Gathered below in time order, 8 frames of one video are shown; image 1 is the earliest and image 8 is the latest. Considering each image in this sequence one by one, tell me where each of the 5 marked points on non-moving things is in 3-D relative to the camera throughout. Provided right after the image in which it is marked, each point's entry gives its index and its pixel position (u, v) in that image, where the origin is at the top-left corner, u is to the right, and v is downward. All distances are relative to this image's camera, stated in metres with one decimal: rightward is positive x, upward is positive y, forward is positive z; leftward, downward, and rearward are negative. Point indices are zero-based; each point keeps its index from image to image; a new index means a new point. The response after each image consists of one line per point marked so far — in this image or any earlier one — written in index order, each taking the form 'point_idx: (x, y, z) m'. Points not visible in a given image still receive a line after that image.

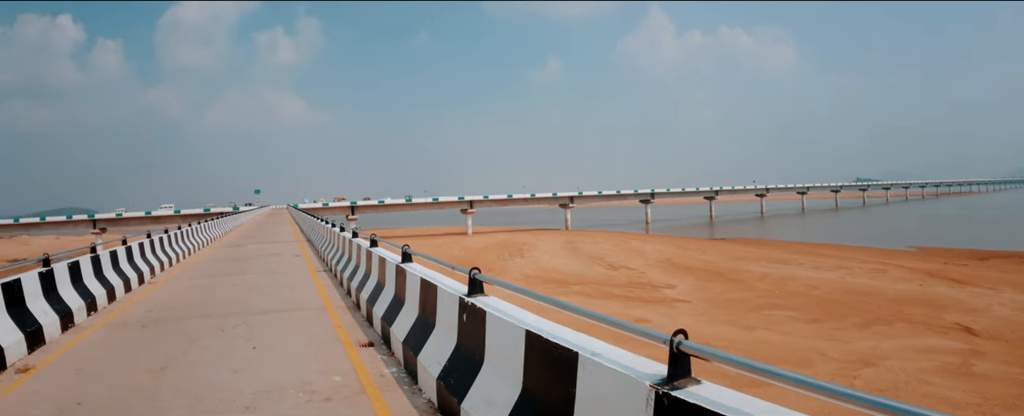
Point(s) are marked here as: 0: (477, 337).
0: (-0.4, -1.3, +5.8) m
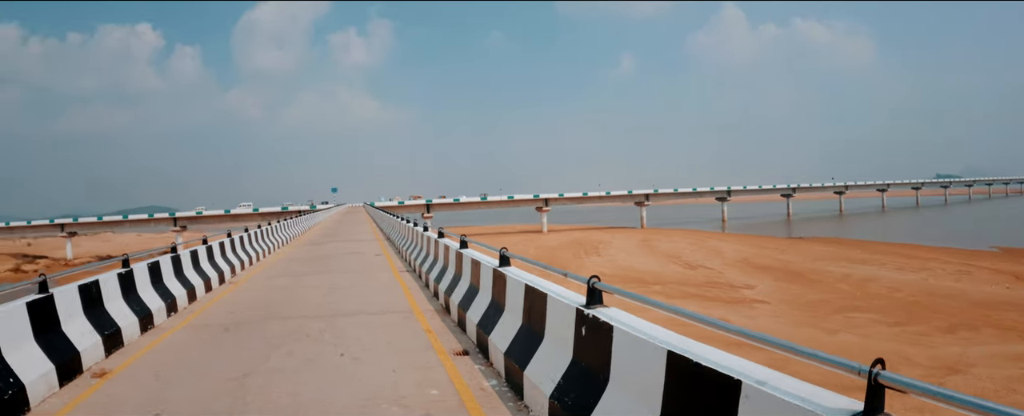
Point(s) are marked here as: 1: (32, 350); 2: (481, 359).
0: (+0.7, -1.2, +4.8) m
1: (-4.0, -1.2, +4.8) m
2: (-0.4, -1.7, +6.5) m
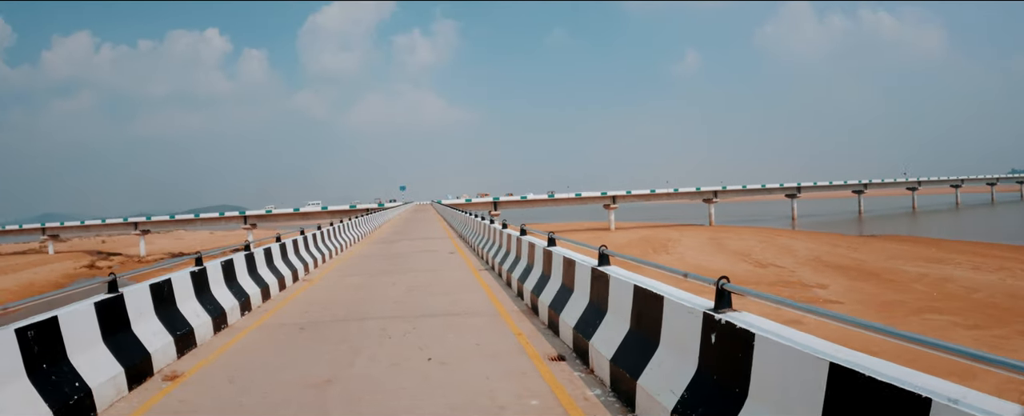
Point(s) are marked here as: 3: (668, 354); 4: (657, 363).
0: (+1.6, -1.1, +4.0) m
1: (-3.1, -1.1, +4.4) m
2: (+0.7, -1.6, +5.8) m
3: (+1.3, -1.2, +4.6) m
4: (+1.2, -1.3, +4.7) m
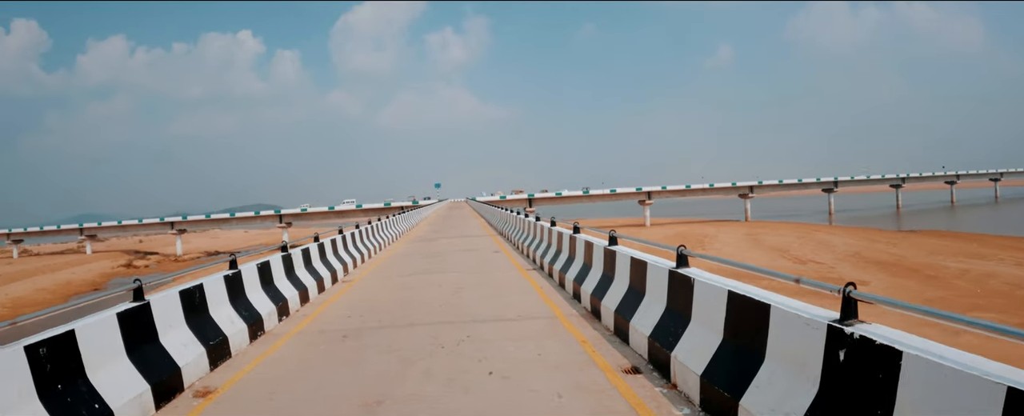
0: (+2.1, -1.0, +3.2) m
1: (-2.6, -1.1, +3.8) m
2: (+1.3, -1.5, +5.0) m
3: (+1.8, -1.1, +3.9) m
4: (+1.7, -1.2, +4.0) m
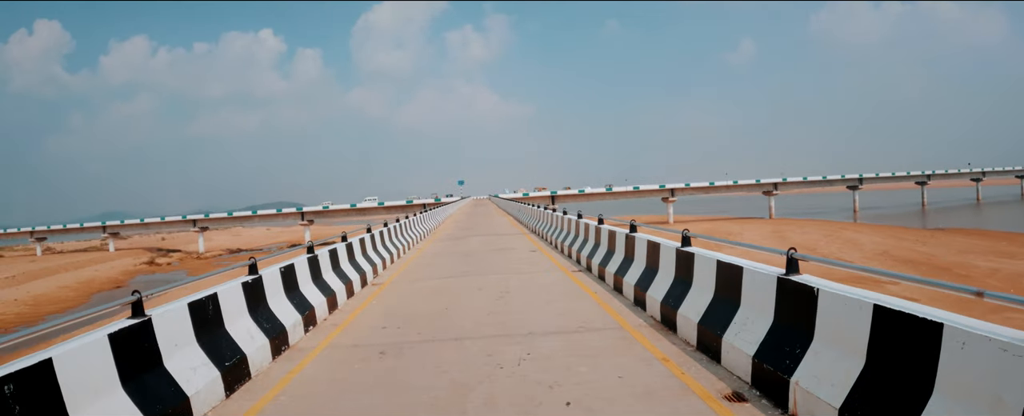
0: (+2.5, -1.0, +2.6) m
1: (-2.1, -1.0, +3.3) m
2: (+1.7, -1.5, +4.4) m
3: (+2.2, -1.1, +3.2) m
4: (+2.2, -1.2, +3.3) m
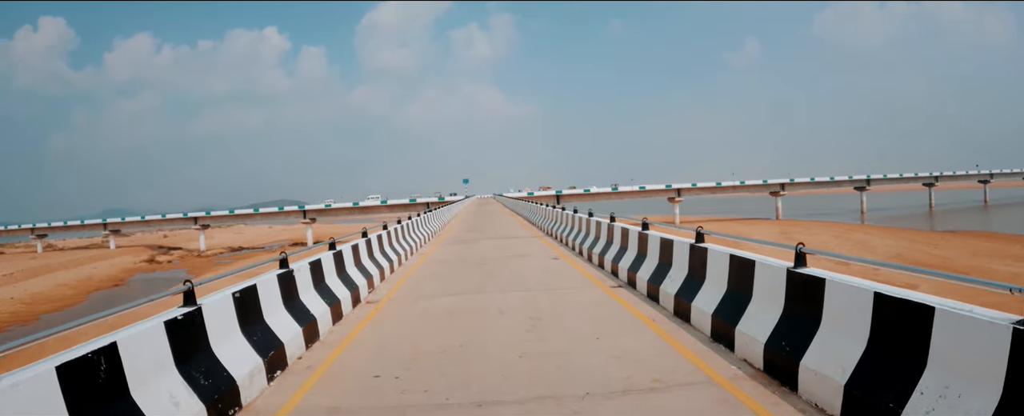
0: (+2.6, -1.0, +2.1) m
1: (-2.1, -1.0, +2.8) m
2: (+1.8, -1.5, +3.9) m
3: (+2.3, -1.1, +2.7) m
4: (+2.3, -1.2, +2.8) m
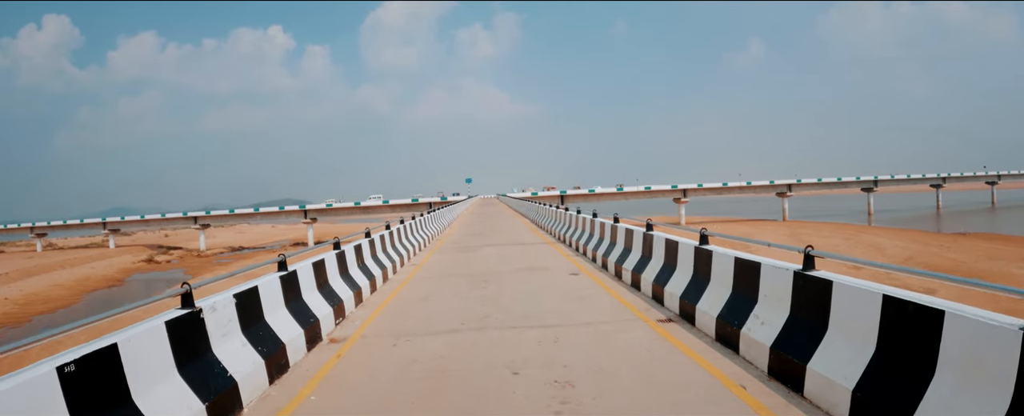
0: (+2.6, -1.0, +1.5) m
1: (-2.0, -1.1, +2.3) m
2: (+1.9, -1.5, +3.3) m
3: (+2.4, -1.1, +2.2) m
4: (+2.3, -1.2, +2.3) m
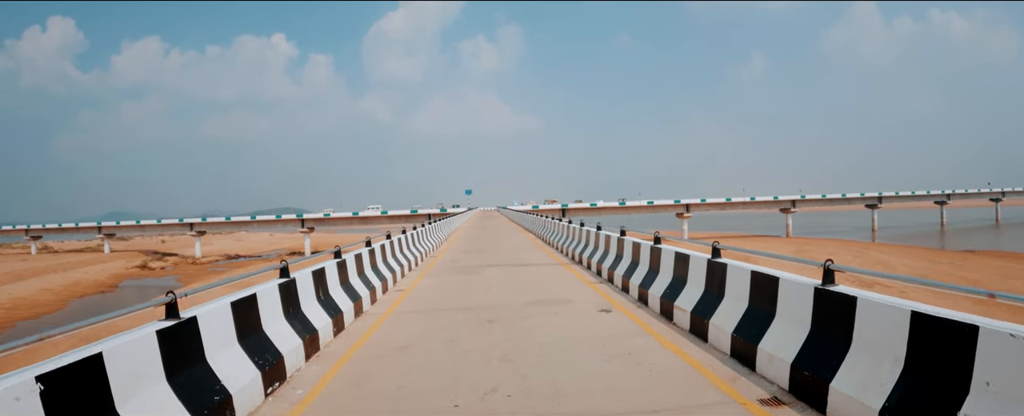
0: (+2.5, -1.3, +1.0) m
1: (-2.1, -1.3, +1.7) m
2: (+1.8, -1.8, +2.8) m
3: (+2.3, -1.4, +1.6) m
4: (+2.2, -1.5, +1.7) m
